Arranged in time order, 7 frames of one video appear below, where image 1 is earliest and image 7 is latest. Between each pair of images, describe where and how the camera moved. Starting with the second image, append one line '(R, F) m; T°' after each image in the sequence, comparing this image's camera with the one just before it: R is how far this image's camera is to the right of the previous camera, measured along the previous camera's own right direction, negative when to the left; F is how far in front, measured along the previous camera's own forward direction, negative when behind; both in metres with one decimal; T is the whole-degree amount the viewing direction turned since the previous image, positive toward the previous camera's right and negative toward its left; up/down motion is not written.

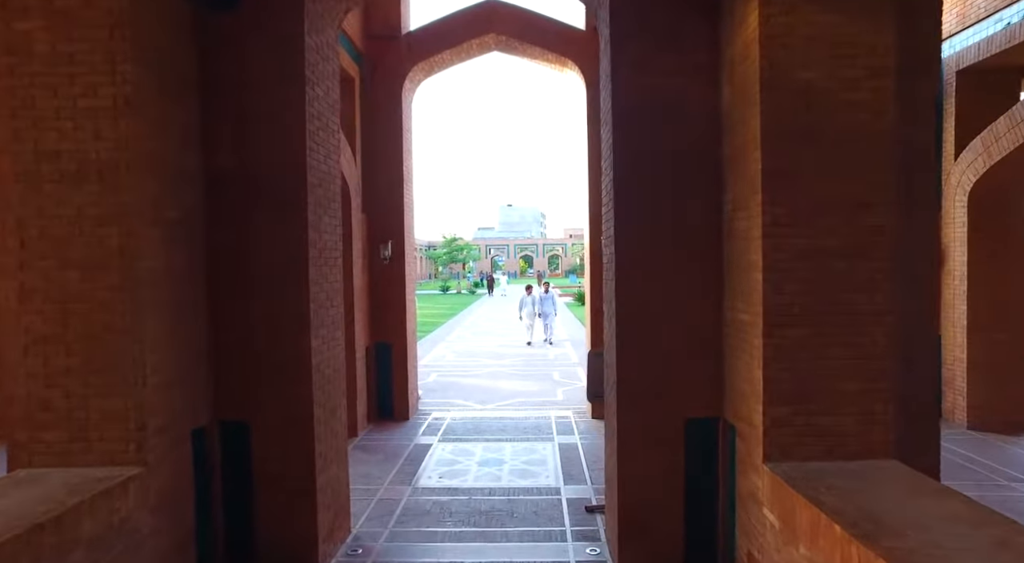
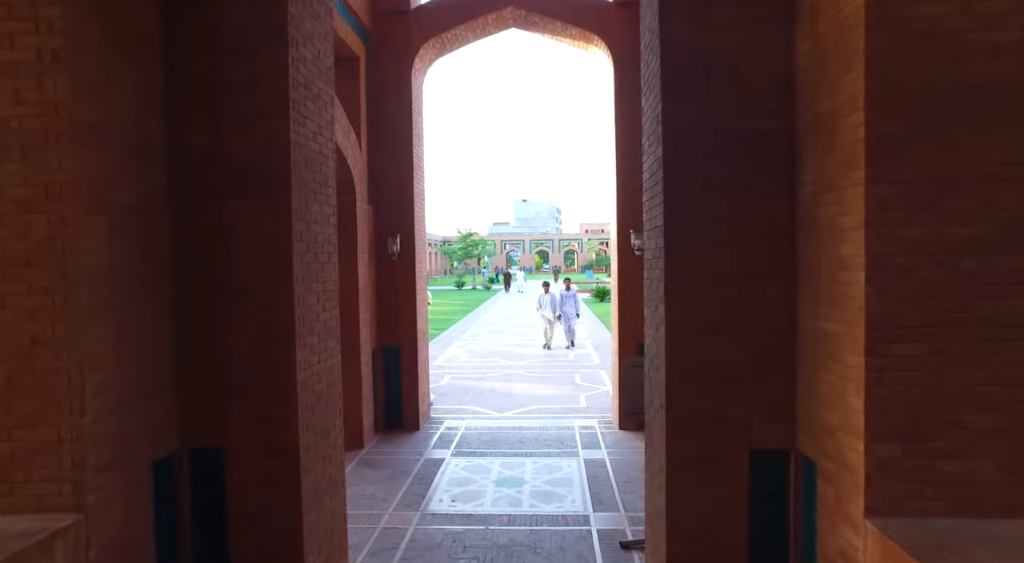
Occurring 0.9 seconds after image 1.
(-0.1, +0.7) m; -1°
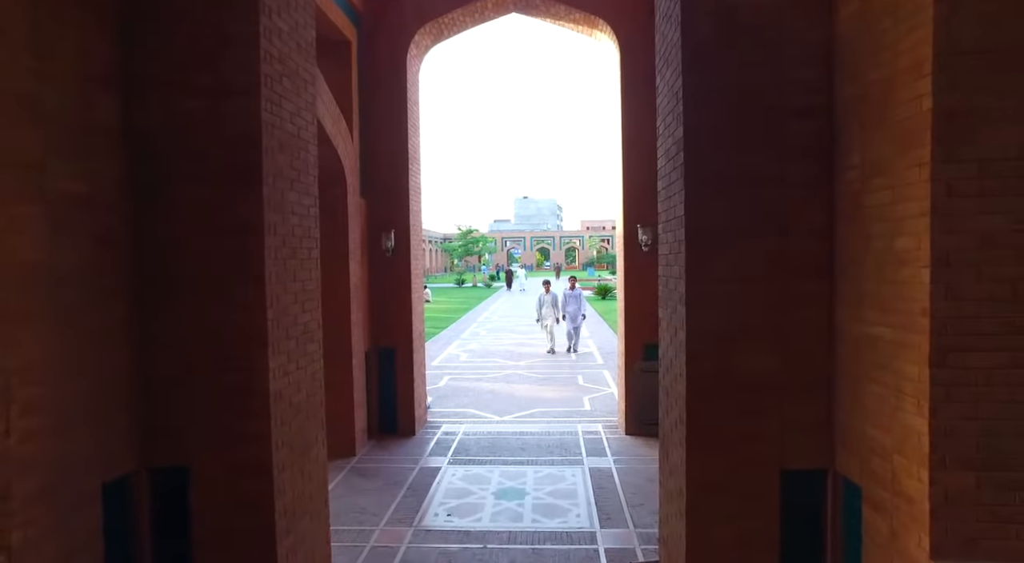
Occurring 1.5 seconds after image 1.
(0.0, +0.4) m; 0°
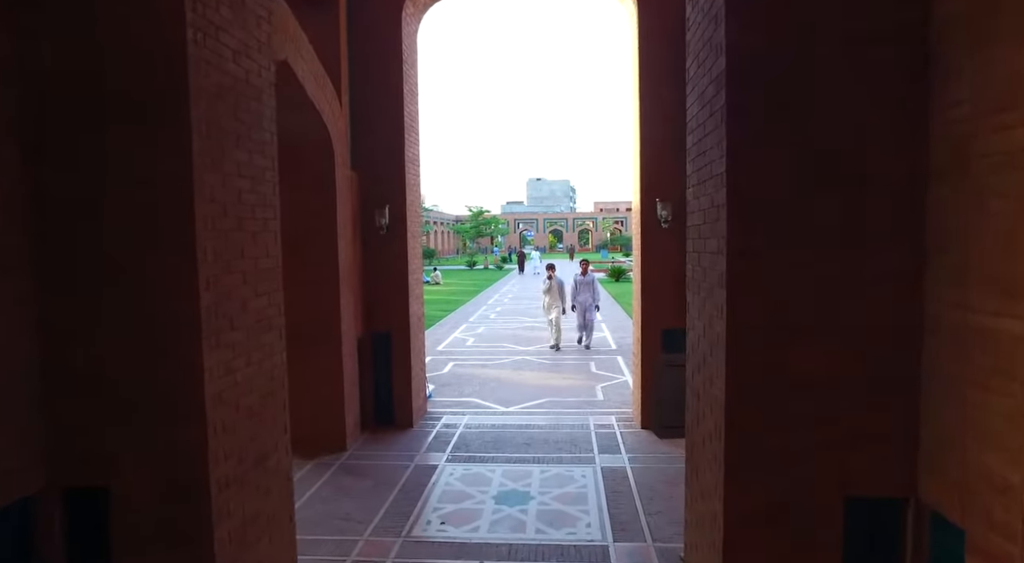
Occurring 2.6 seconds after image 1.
(+0.1, +0.6) m; -1°
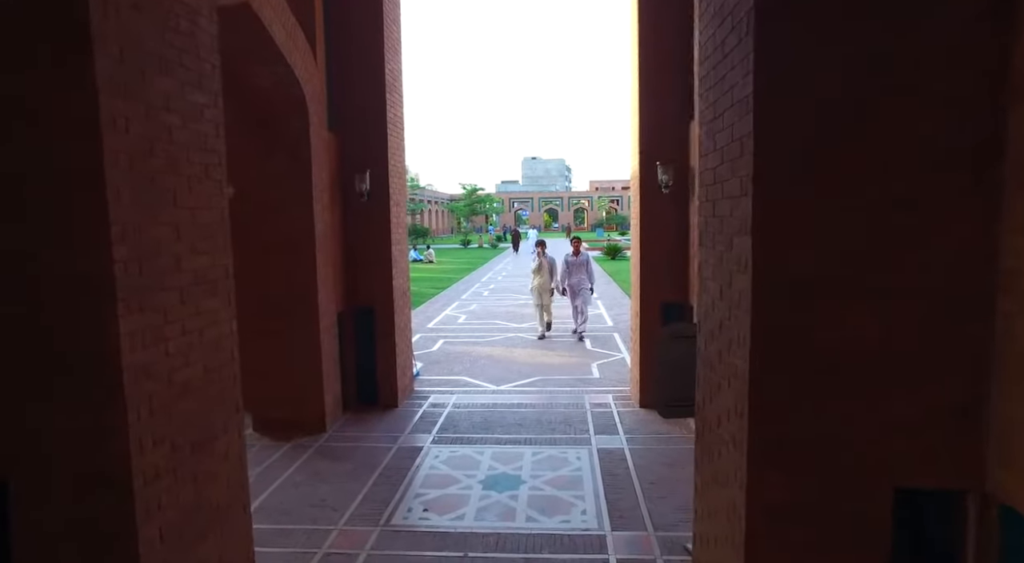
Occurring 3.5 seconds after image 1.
(+0.1, +0.4) m; 0°
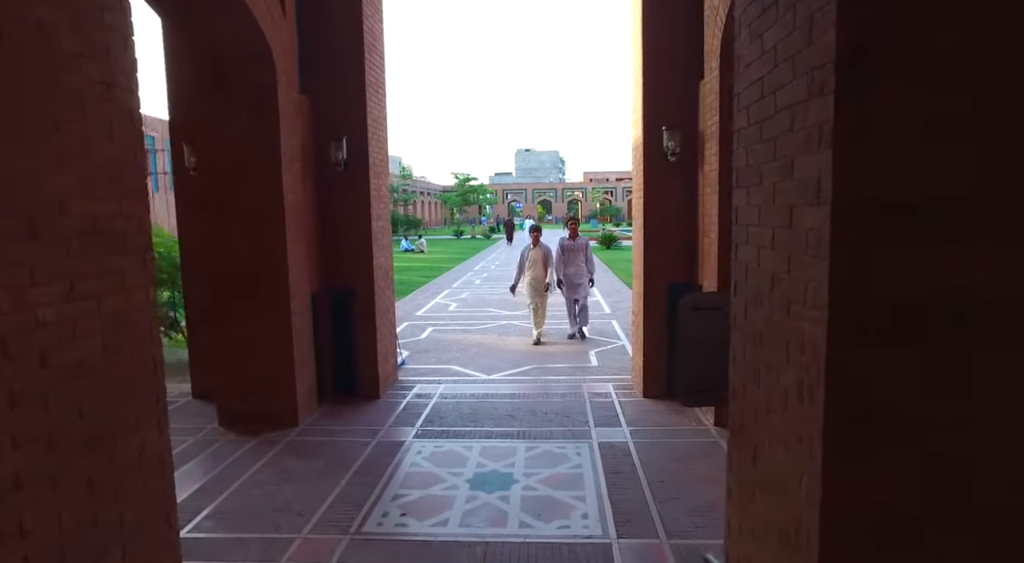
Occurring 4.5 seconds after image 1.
(0.0, +0.5) m; +1°
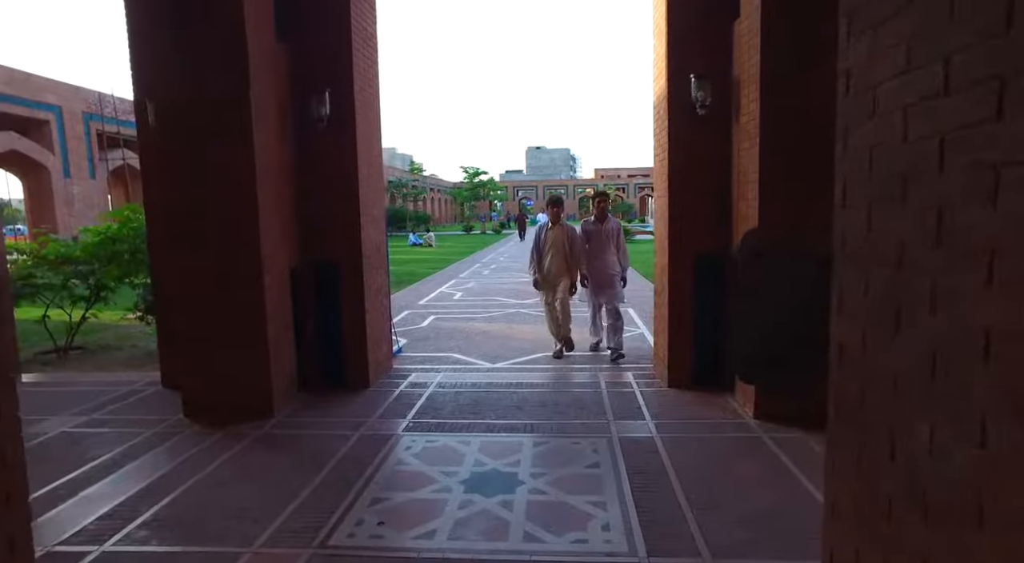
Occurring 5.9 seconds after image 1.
(0.0, +0.7) m; -1°
